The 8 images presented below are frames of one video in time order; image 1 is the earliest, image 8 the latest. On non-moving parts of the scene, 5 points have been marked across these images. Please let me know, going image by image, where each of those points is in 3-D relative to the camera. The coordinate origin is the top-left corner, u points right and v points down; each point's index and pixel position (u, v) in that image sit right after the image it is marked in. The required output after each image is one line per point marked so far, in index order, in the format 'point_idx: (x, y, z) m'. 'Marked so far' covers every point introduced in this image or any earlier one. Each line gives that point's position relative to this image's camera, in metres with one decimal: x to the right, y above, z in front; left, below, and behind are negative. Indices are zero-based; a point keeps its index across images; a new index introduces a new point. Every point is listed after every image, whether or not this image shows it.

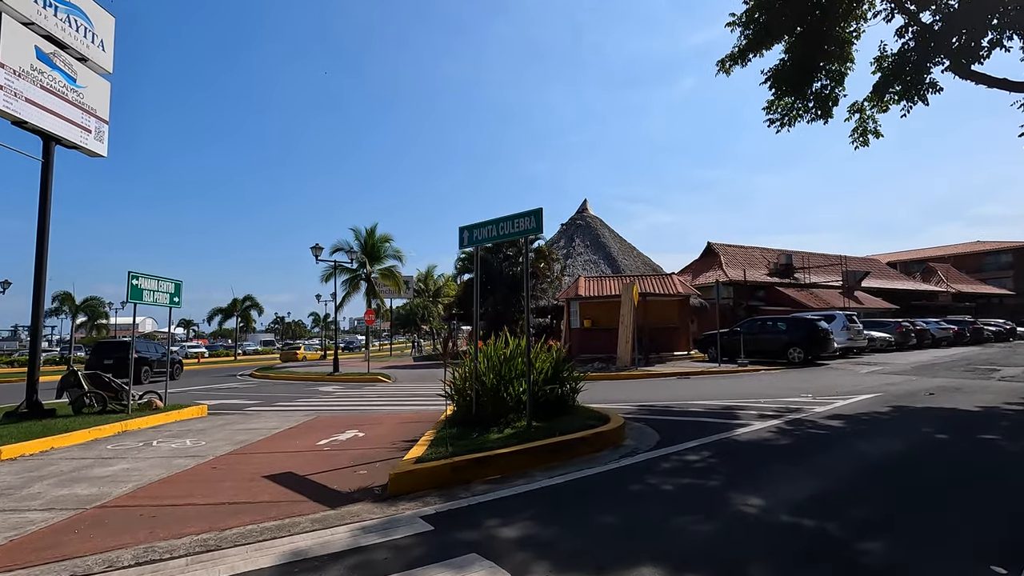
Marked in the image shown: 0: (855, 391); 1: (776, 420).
0: (+8.6, -2.6, +13.5) m
1: (+4.8, -2.4, +9.7) m
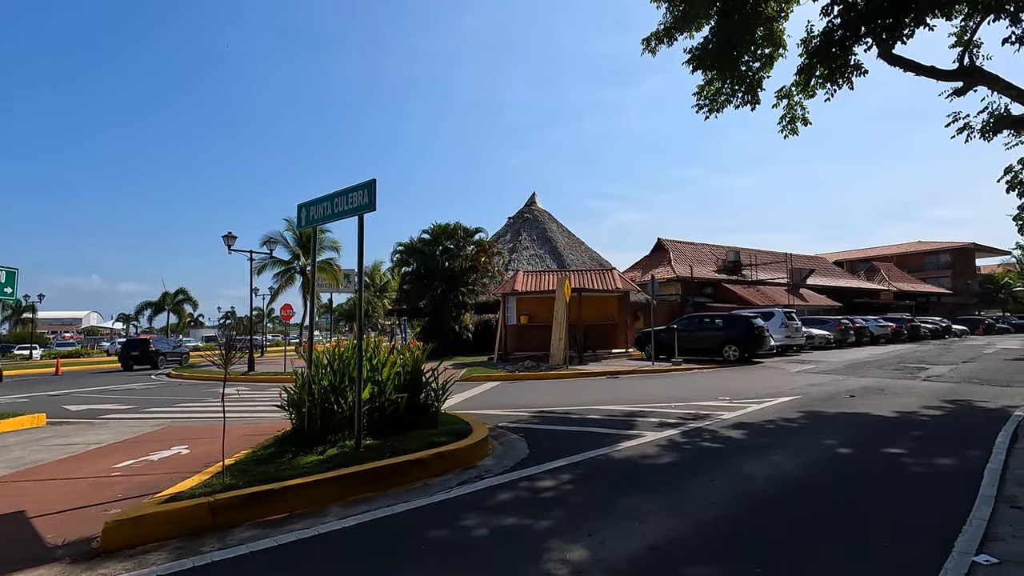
0: (+6.2, -2.5, +12.7) m
1: (+2.6, -2.3, +8.7) m
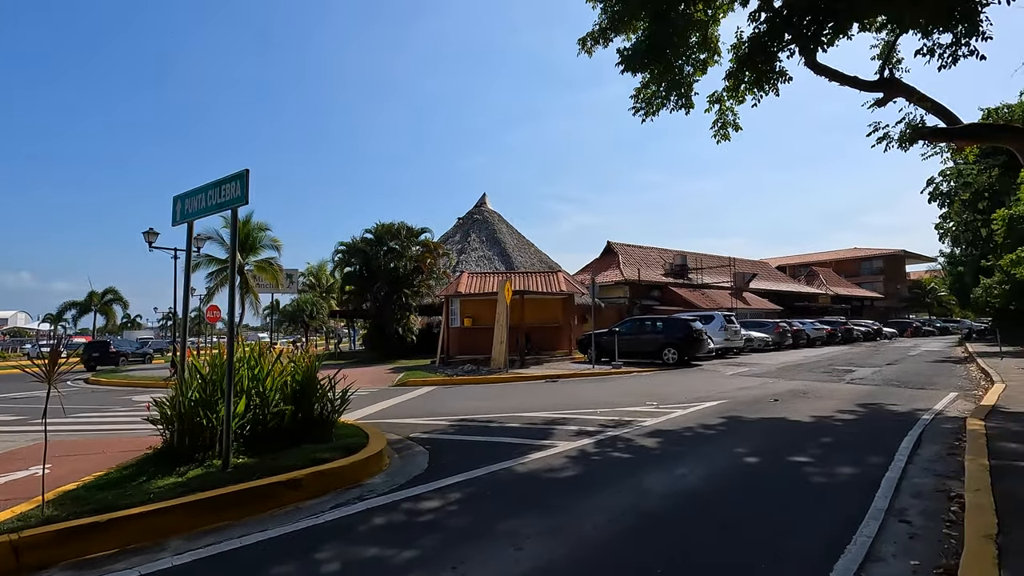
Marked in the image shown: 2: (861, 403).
0: (+4.5, -2.6, +12.6) m
1: (+1.2, -2.3, +8.4) m
2: (+7.5, -2.5, +11.5) m
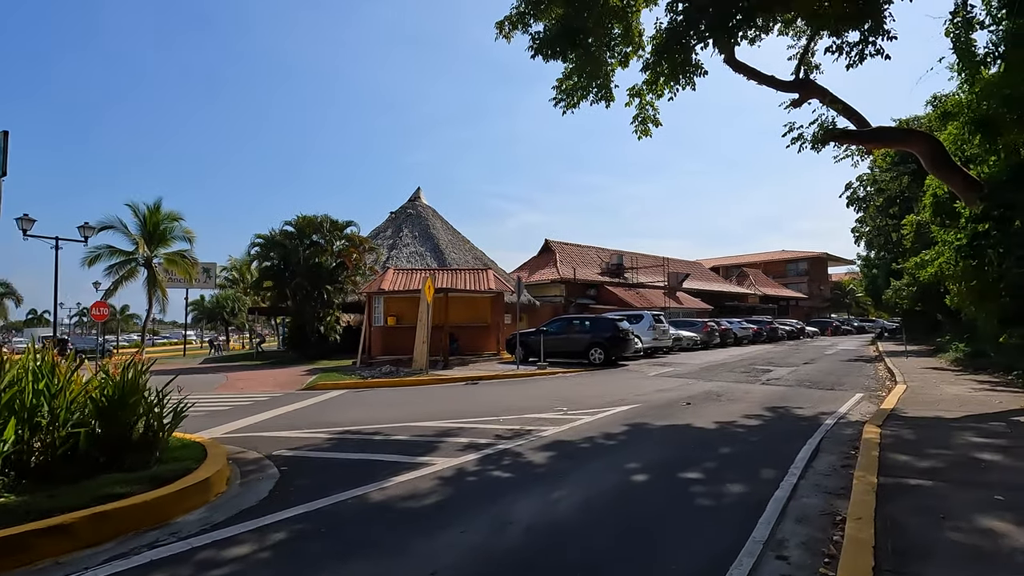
0: (+2.3, -2.6, +12.1) m
1: (-0.5, -2.3, +7.6) m
2: (+5.4, -2.5, +11.3) m
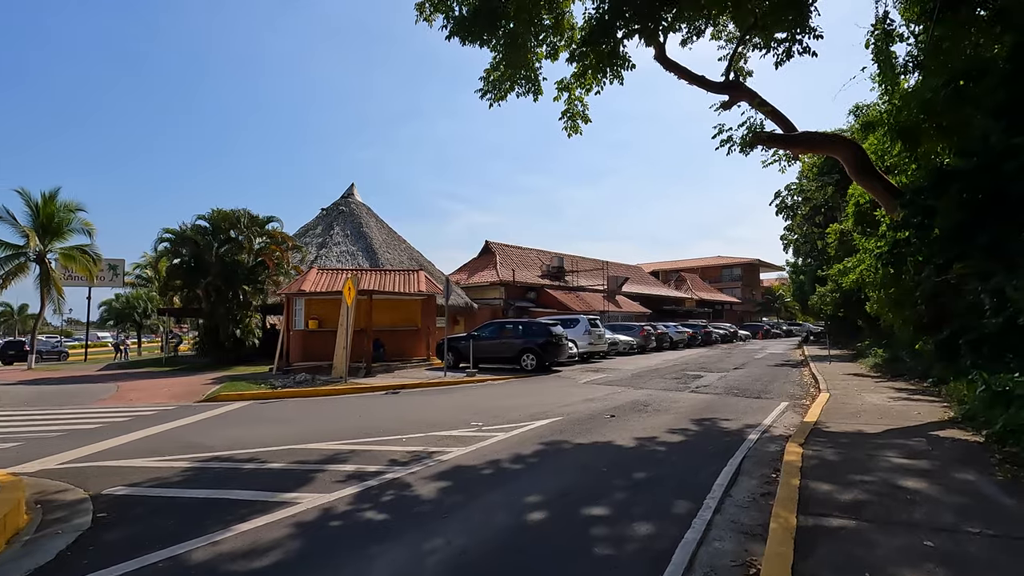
0: (+0.5, -2.7, +11.3) m
1: (-1.9, -2.4, +6.5) m
2: (+3.7, -2.6, +10.8) m
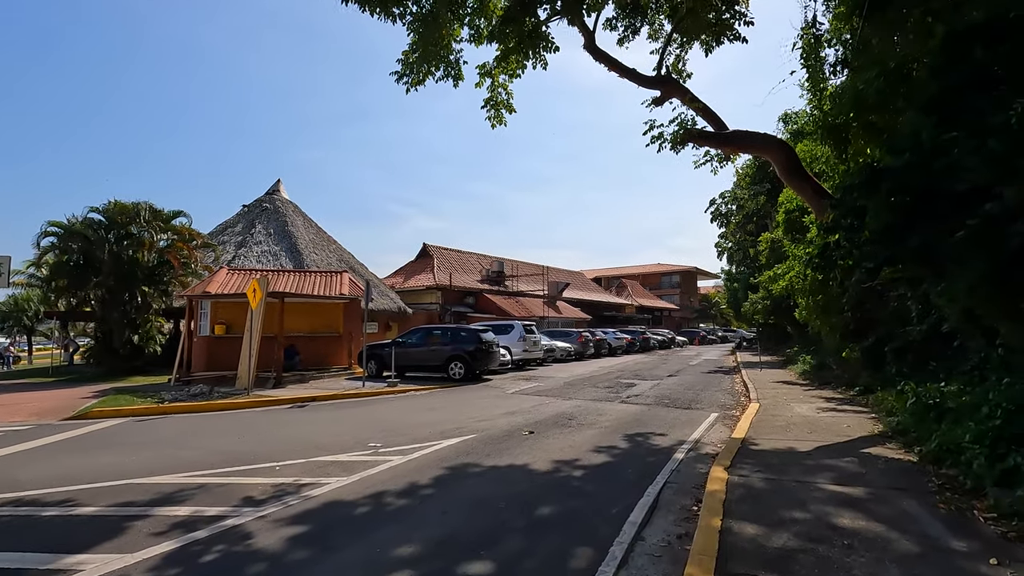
0: (-1.2, -2.7, +10.1) m
1: (-3.1, -2.3, +5.1) m
2: (+2.0, -2.7, +9.9) m
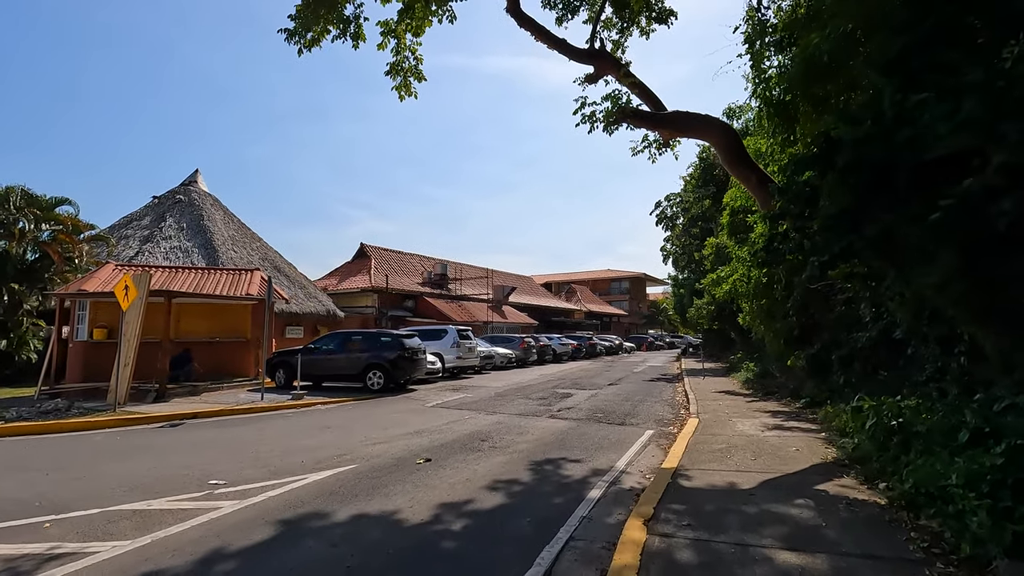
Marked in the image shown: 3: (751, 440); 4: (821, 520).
0: (-2.9, -2.7, +8.2) m
1: (-4.3, -2.2, +3.0) m
2: (+0.3, -2.6, +8.2) m
3: (+3.7, -2.4, +8.3) m
4: (+2.7, -2.0, +4.7) m
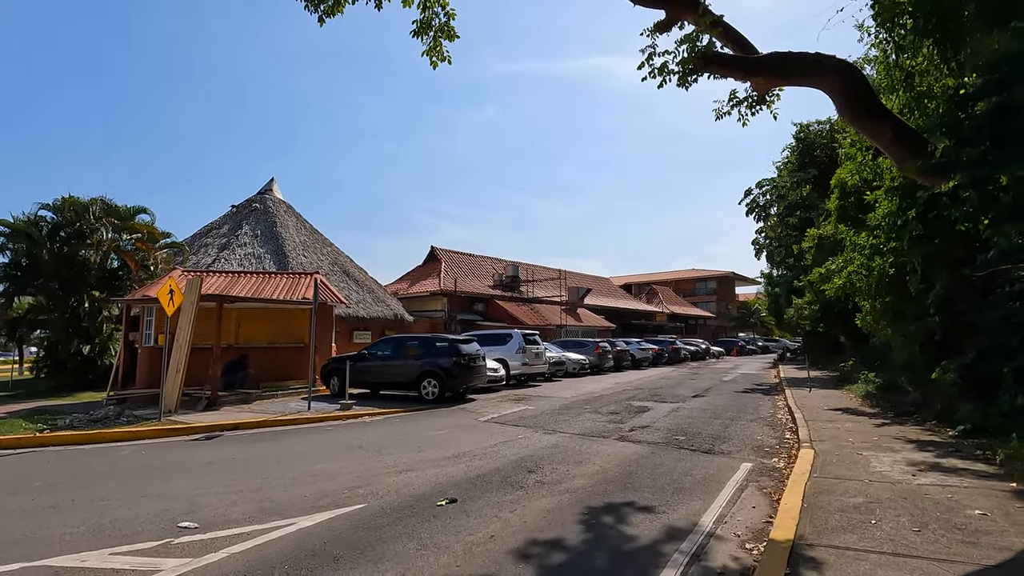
0: (-2.3, -2.6, +6.7) m
1: (-4.5, -2.1, +1.8) m
2: (+0.9, -2.5, +6.2) m
3: (+4.3, -2.2, +5.9) m
4: (+2.7, -1.9, +2.4) m
